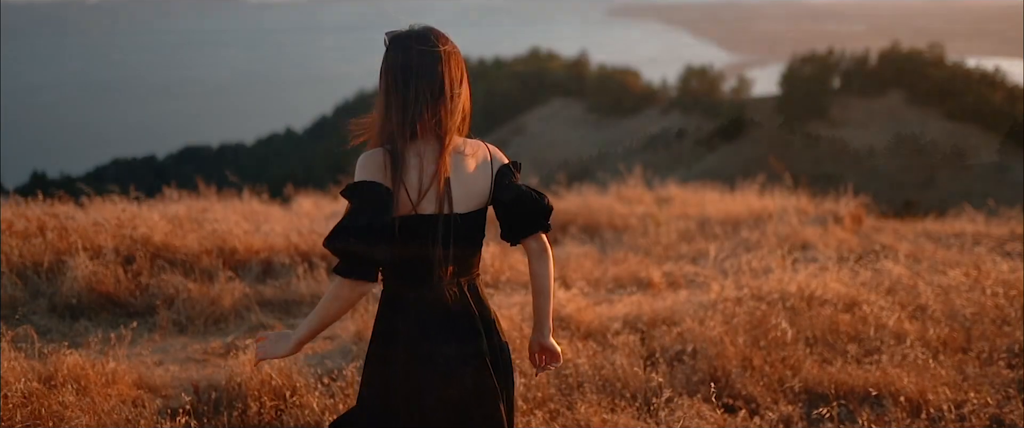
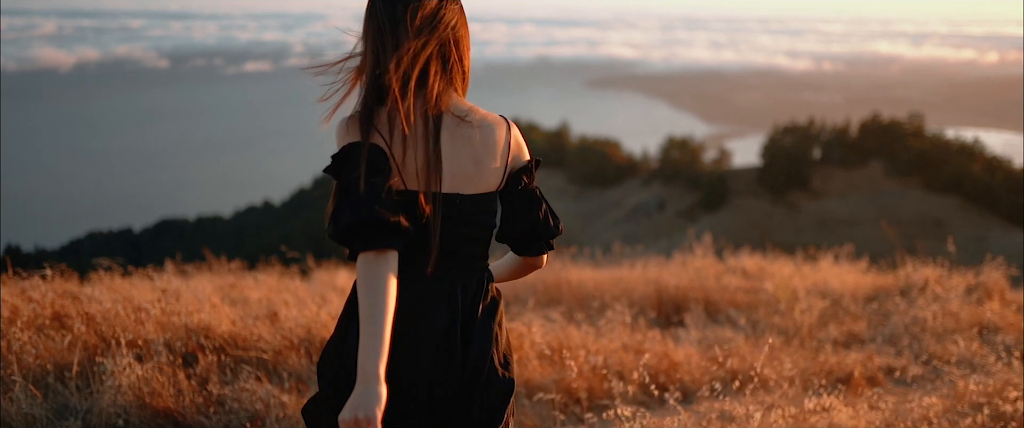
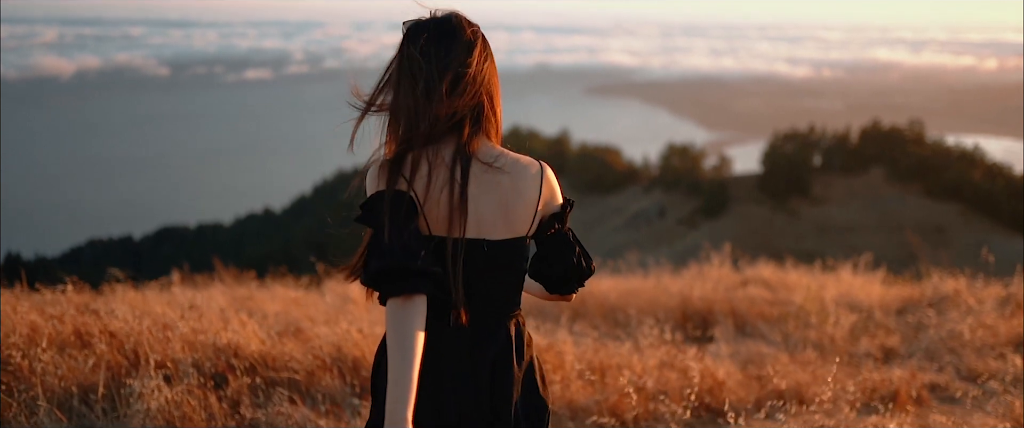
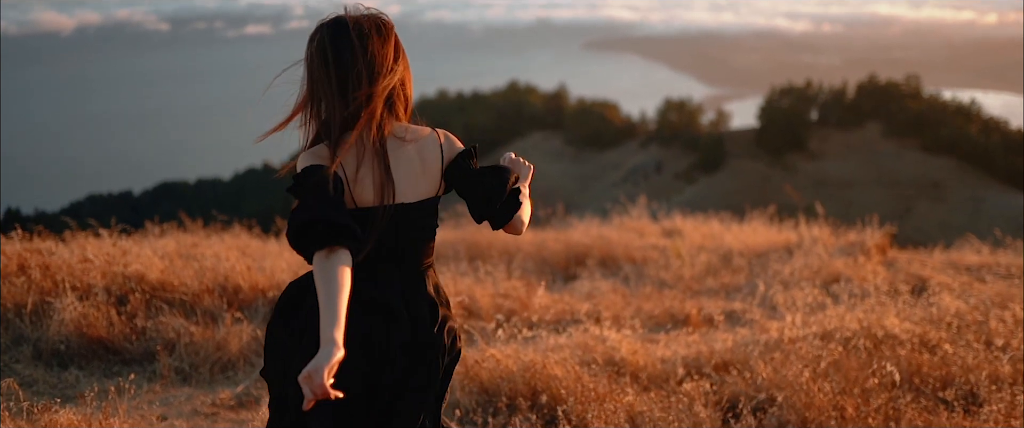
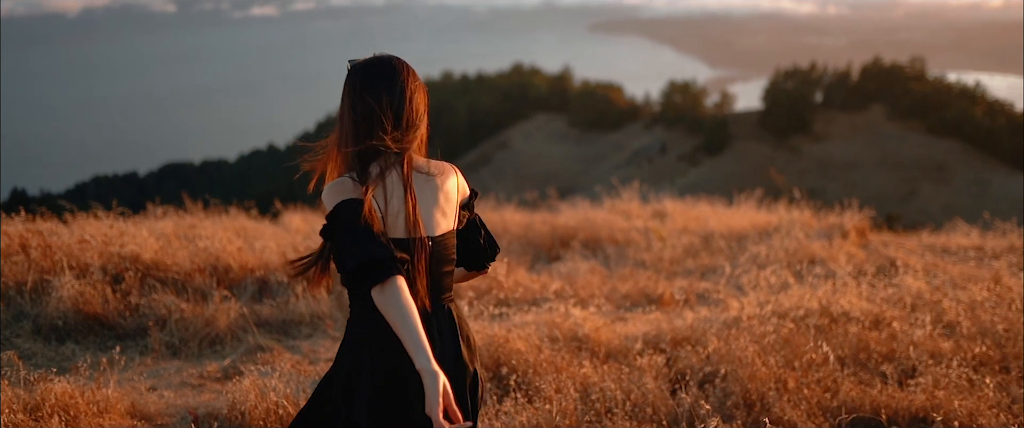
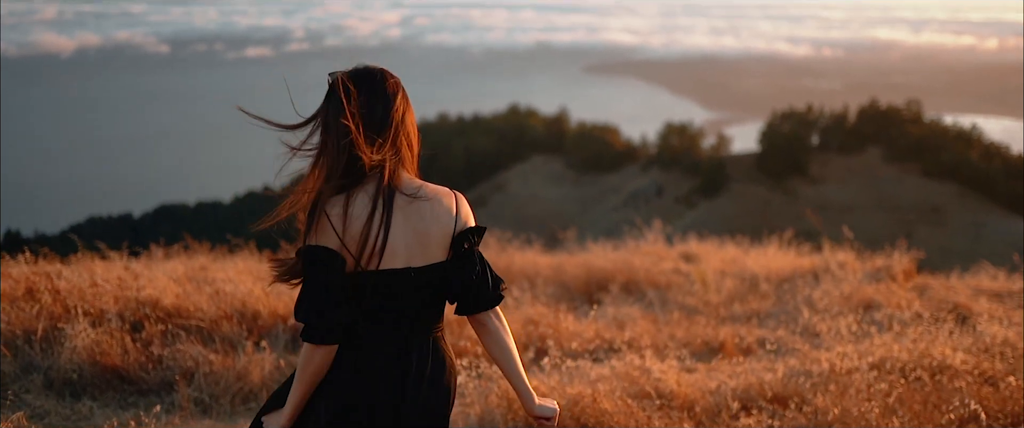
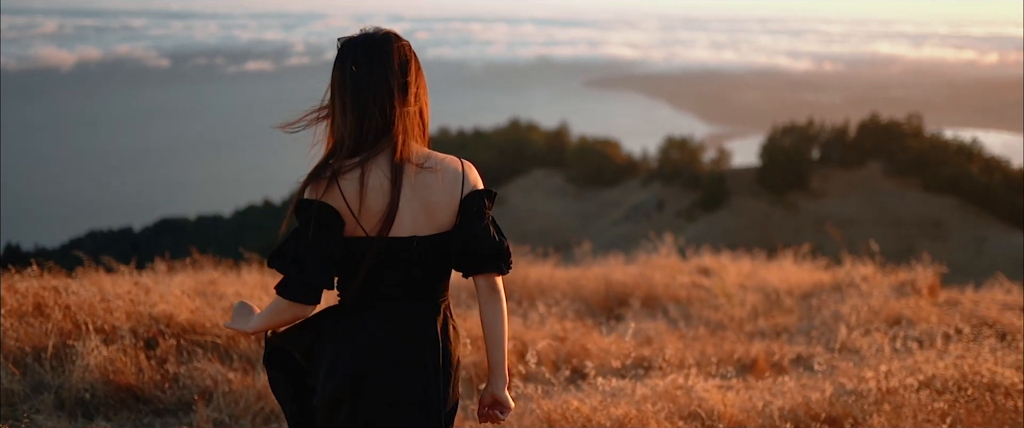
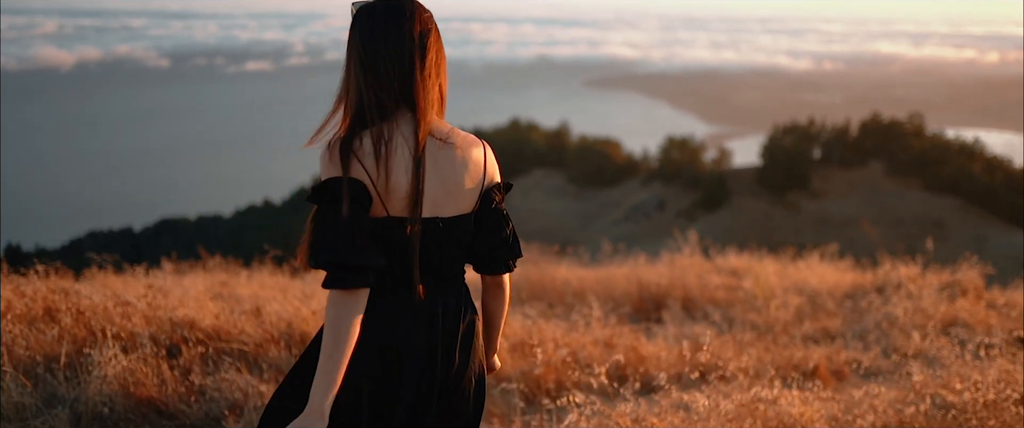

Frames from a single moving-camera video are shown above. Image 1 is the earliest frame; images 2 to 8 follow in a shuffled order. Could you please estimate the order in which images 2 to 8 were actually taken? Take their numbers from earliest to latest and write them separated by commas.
5, 4, 6, 7, 8, 2, 3
